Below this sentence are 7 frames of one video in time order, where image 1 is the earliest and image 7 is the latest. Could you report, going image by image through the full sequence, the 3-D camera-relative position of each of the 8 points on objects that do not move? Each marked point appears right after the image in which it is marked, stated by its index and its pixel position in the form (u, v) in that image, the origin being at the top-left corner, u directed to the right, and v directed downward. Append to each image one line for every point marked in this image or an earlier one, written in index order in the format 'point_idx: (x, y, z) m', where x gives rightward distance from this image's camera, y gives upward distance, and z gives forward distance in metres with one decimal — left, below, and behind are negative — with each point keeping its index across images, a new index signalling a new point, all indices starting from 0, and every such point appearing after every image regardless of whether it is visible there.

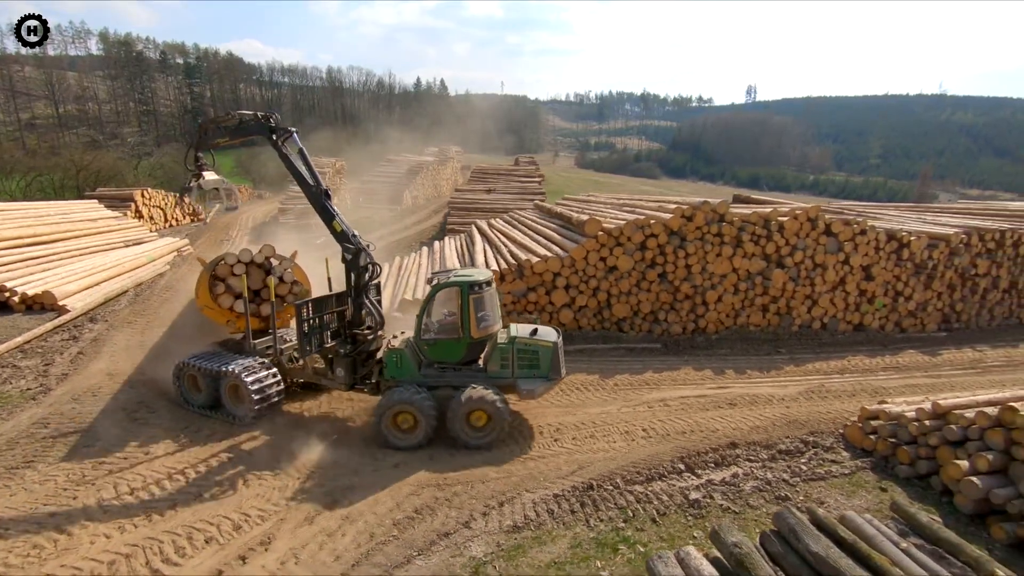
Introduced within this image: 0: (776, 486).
0: (+2.9, -2.2, +6.4) m
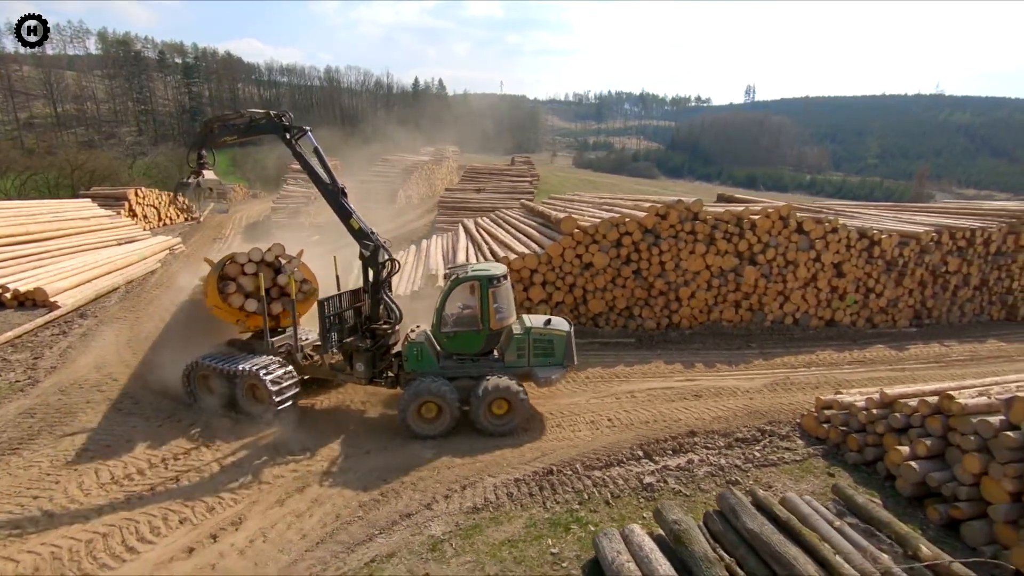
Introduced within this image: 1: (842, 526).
0: (+2.5, -2.1, +6.7) m
1: (+3.1, -2.2, +5.4) m
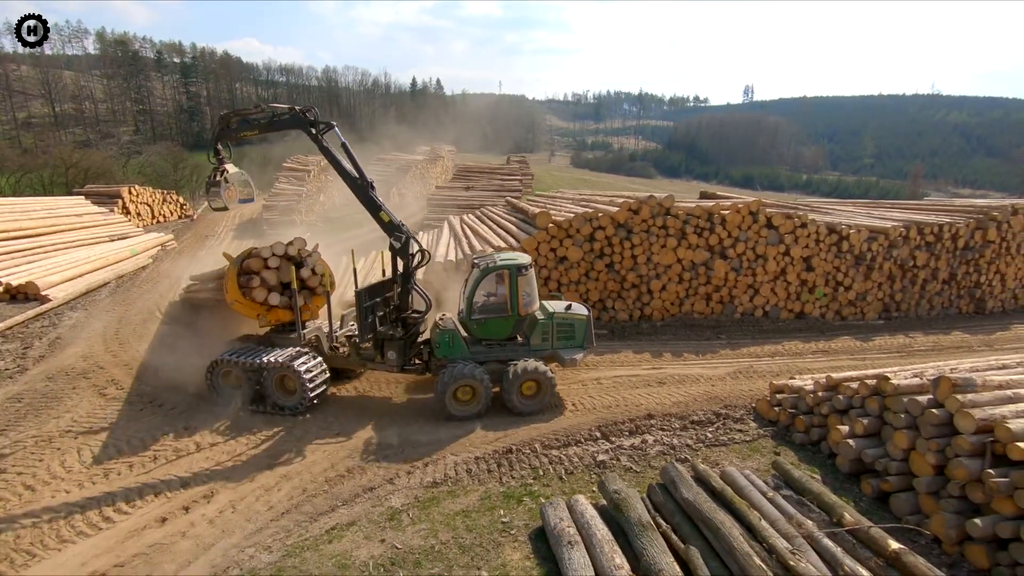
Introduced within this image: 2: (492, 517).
0: (+2.0, -2.0, +7.1) m
1: (+2.6, -2.1, +5.8) m
2: (-0.2, -2.3, +5.8) m
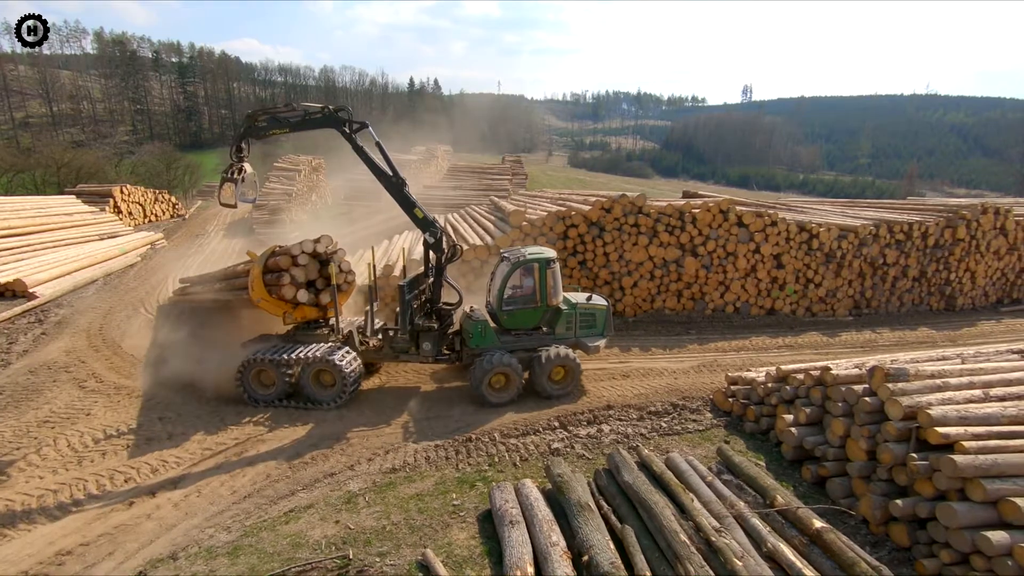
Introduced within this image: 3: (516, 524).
0: (+1.5, -1.9, +7.4) m
1: (+2.1, -2.0, +6.1) m
2: (-0.7, -2.2, +6.1) m
3: (0.0, -2.2, +5.4) m
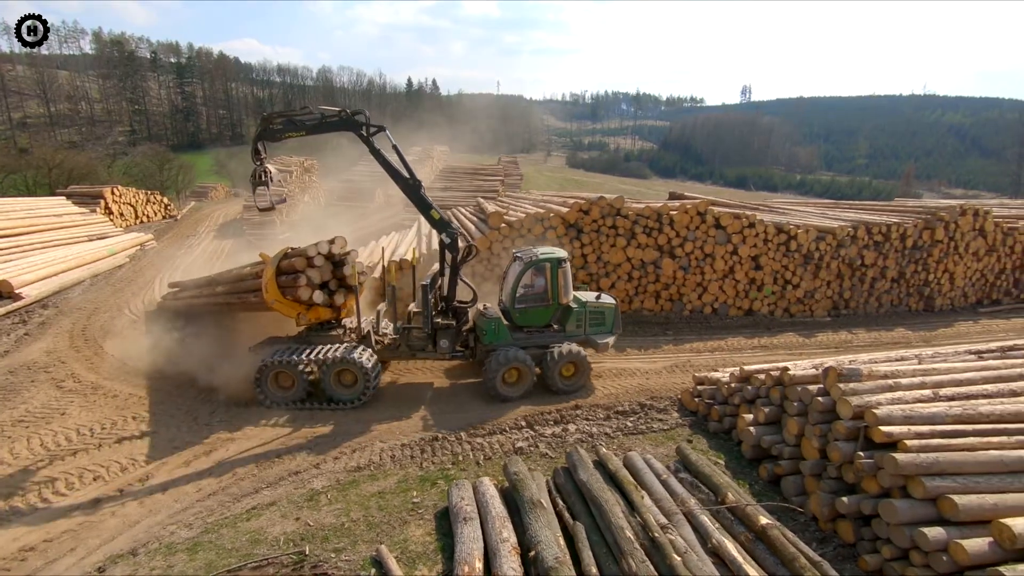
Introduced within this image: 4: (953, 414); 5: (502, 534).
0: (+1.1, -1.9, +7.5) m
1: (+1.7, -2.0, +6.2) m
2: (-1.2, -2.2, +6.2) m
3: (-0.4, -2.2, +5.5) m
4: (+4.4, -1.3, +5.9) m
5: (-0.1, -2.2, +5.3) m
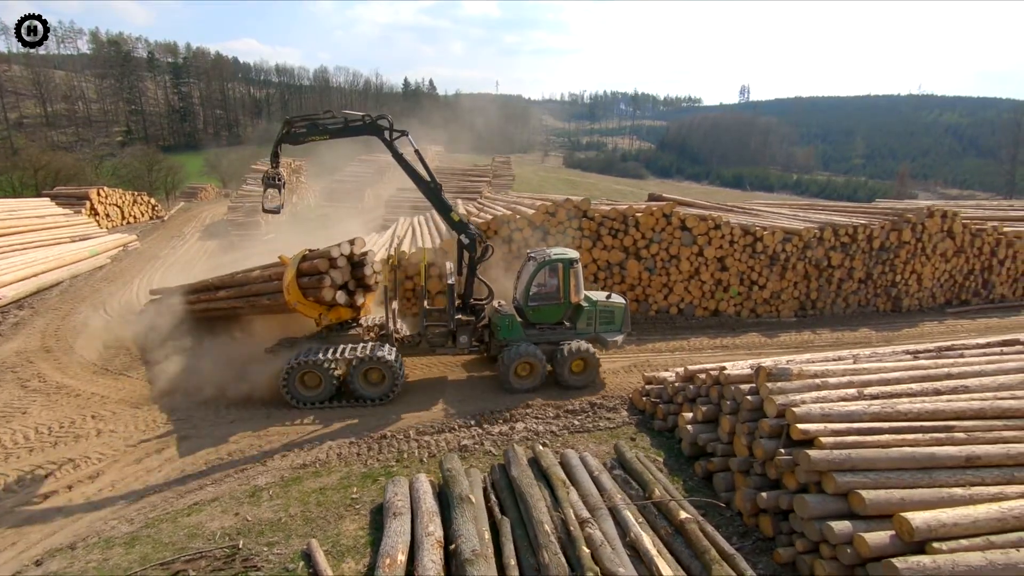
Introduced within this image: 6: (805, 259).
0: (+0.4, -2.0, +7.7) m
1: (+1.0, -2.1, +6.4) m
2: (-1.8, -2.3, +6.4) m
3: (-1.1, -2.2, +5.7) m
4: (+3.8, -1.3, +6.1) m
5: (-0.8, -2.2, +5.4) m
6: (+7.0, +0.7, +13.9) m
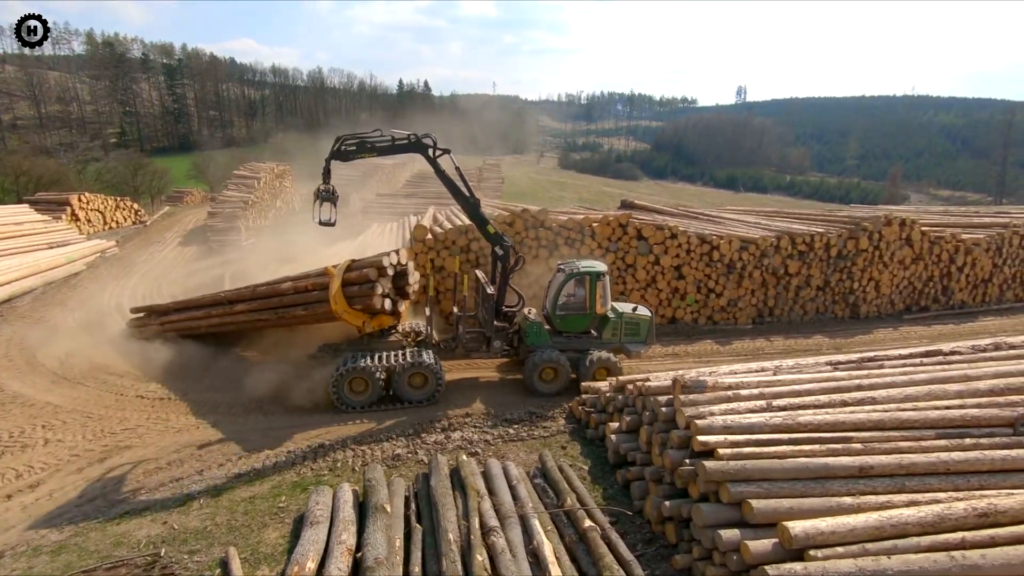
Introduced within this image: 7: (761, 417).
0: (-0.5, -2.1, +8.0) m
1: (+0.1, -2.2, +6.7) m
2: (-2.7, -2.5, +6.6) m
3: (-2.0, -2.4, +5.9) m
4: (+2.9, -1.5, +6.3) m
5: (-1.7, -2.4, +5.7) m
6: (+6.1, +0.5, +14.2) m
7: (+2.8, -1.4, +6.5) m
